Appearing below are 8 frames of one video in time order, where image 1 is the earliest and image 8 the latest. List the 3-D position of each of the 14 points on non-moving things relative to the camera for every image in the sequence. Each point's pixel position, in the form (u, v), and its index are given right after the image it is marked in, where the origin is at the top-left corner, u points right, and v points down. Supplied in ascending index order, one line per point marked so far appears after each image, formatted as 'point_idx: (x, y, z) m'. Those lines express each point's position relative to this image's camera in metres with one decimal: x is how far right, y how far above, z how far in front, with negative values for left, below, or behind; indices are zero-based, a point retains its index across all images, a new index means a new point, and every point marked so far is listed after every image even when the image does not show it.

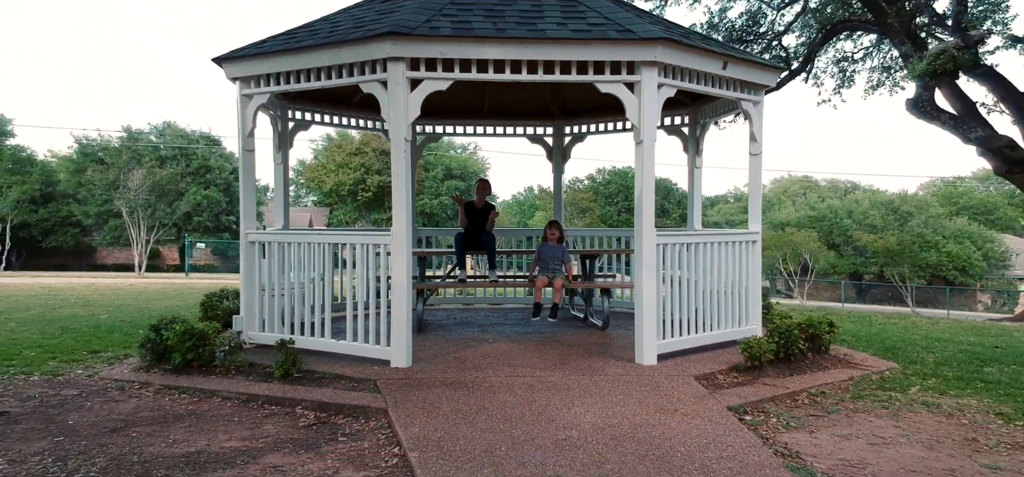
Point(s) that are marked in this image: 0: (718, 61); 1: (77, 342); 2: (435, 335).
0: (+1.9, +1.6, +6.4) m
1: (-4.7, -1.1, +7.6) m
2: (-0.8, -1.0, +7.5) m
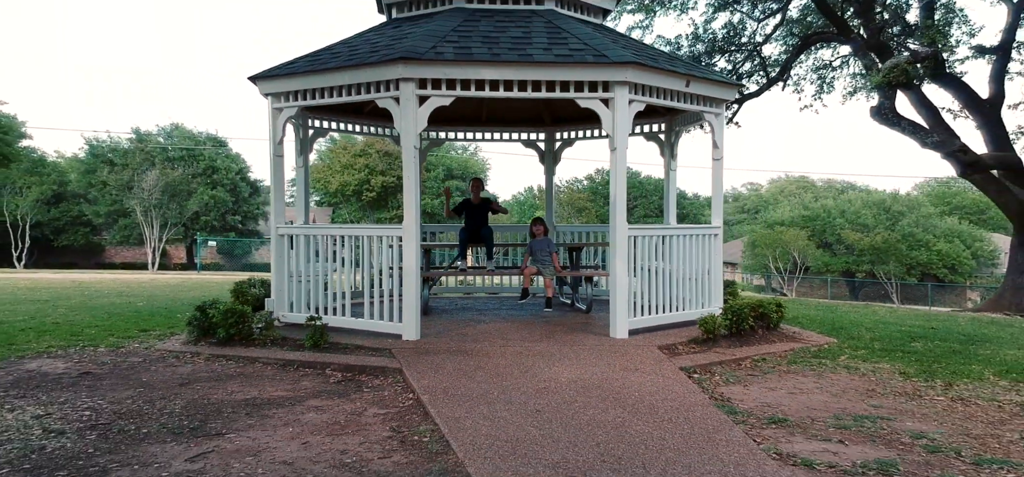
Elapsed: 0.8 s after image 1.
0: (+1.8, +1.7, +7.5) m
1: (-4.7, -1.0, +8.7) m
2: (-0.9, -1.0, +8.5) m
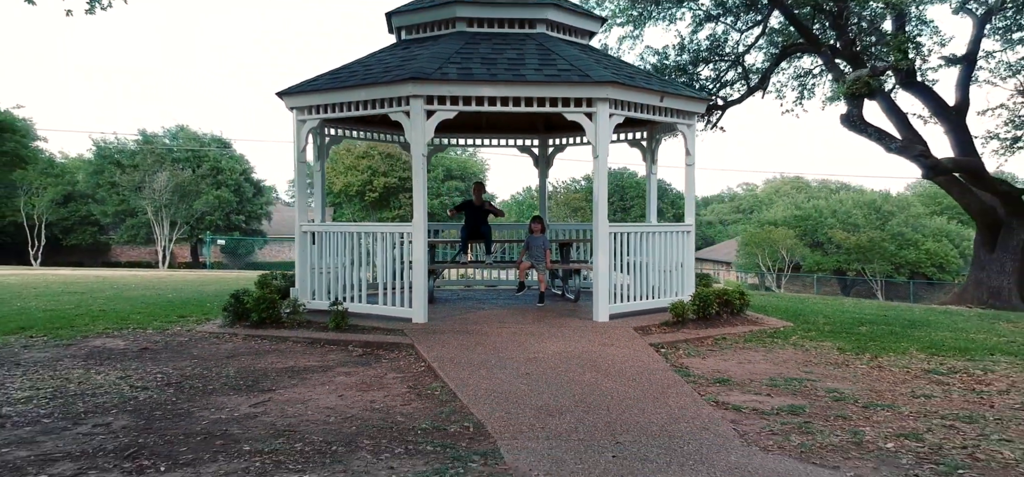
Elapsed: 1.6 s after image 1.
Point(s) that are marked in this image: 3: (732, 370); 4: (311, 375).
0: (+1.8, +1.7, +8.5) m
1: (-4.8, -1.0, +9.7) m
2: (-0.9, -0.9, +9.6) m
3: (+1.9, -1.1, +6.1) m
4: (-1.7, -1.2, +5.9) m
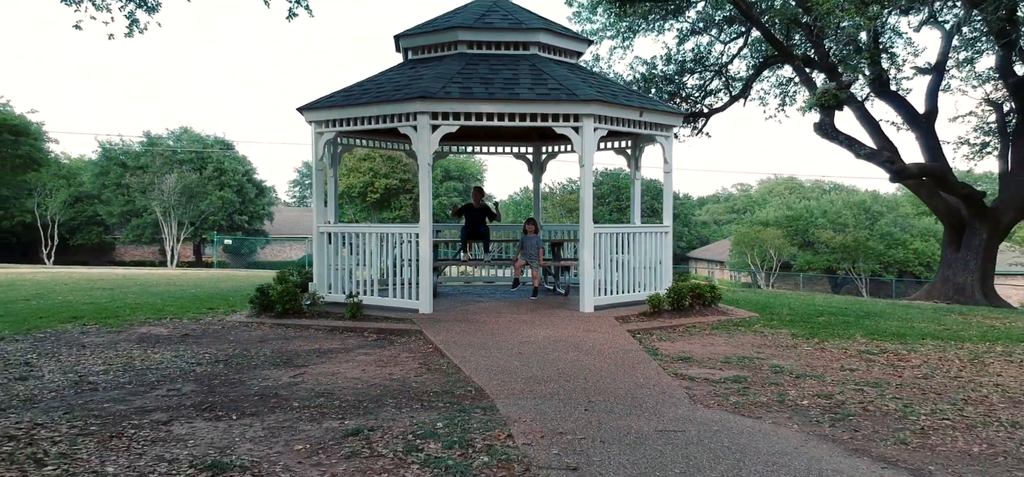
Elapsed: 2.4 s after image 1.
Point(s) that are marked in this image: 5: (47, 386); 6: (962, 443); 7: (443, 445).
0: (+1.7, +1.7, +9.6) m
1: (-4.8, -1.0, +10.7) m
2: (-1.0, -0.9, +10.6) m
3: (+1.9, -1.1, +7.2) m
4: (-1.7, -1.2, +7.0) m
5: (-3.6, -1.1, +5.5) m
6: (+2.6, -1.2, +4.1) m
7: (-0.4, -1.2, +4.0) m
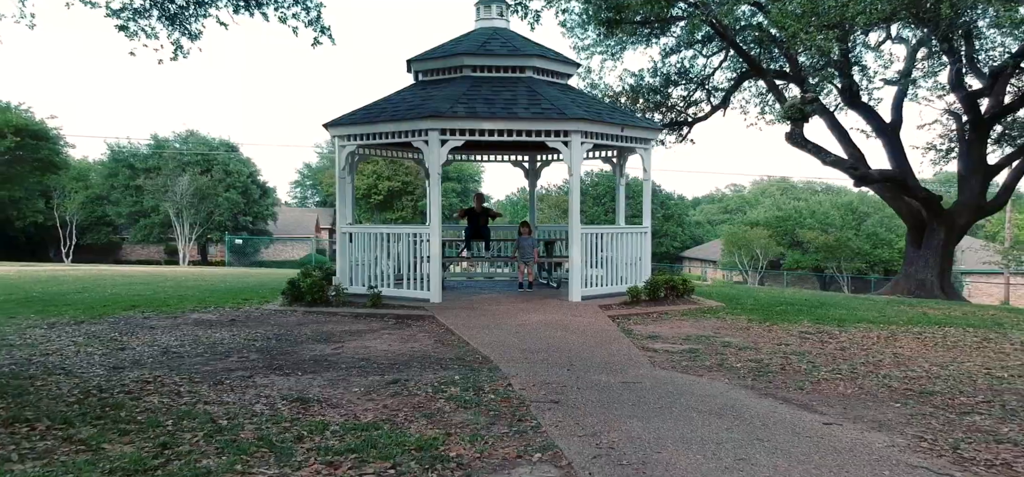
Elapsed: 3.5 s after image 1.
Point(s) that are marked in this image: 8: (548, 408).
0: (+1.7, +1.8, +11.0) m
1: (-4.9, -1.0, +12.1) m
2: (-1.0, -0.9, +12.0) m
3: (+1.9, -1.1, +8.6) m
4: (-1.8, -1.1, +8.4) m
5: (-3.6, -1.1, +6.9) m
6: (+2.6, -1.2, +5.6) m
7: (-0.4, -1.2, +5.4) m
8: (+0.2, -1.2, +4.9) m
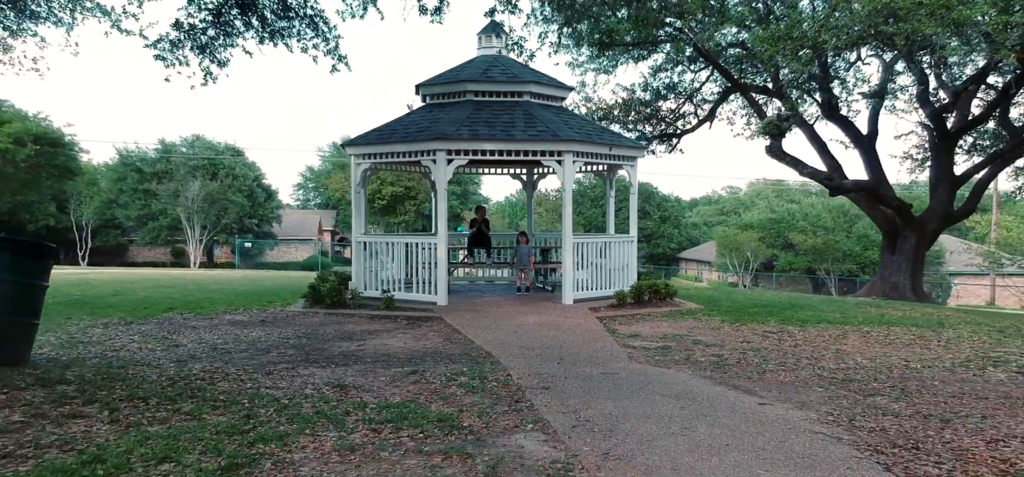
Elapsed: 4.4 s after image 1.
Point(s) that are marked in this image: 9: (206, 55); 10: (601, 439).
0: (+1.7, +1.6, +12.2) m
1: (-4.9, -1.1, +13.3) m
2: (-1.0, -1.1, +13.2) m
3: (+1.8, -1.3, +9.8) m
4: (-1.8, -1.3, +9.6) m
5: (-3.6, -1.3, +8.1) m
6: (+2.6, -1.3, +6.8) m
7: (-0.4, -1.3, +6.6) m
8: (+0.2, -1.3, +6.1) m
9: (-5.3, +3.2, +12.1) m
10: (+0.6, -1.4, +4.8) m
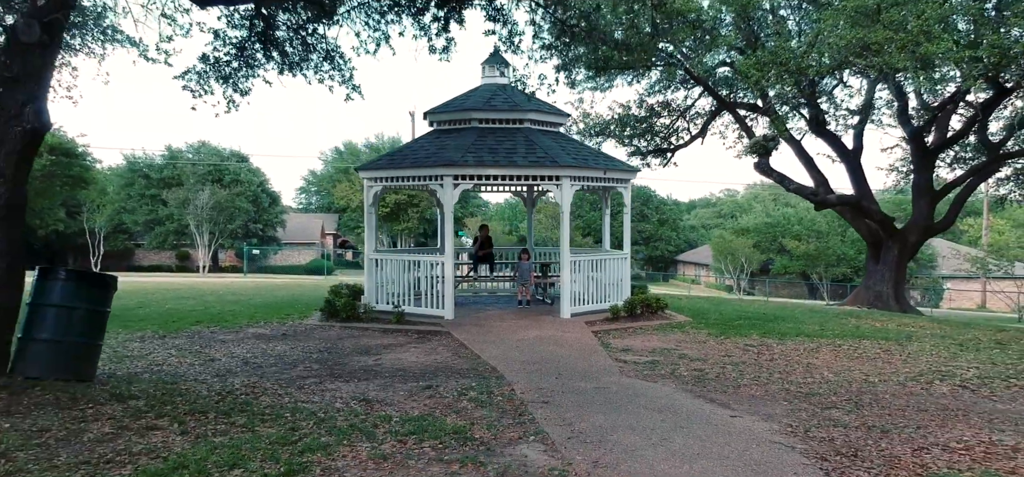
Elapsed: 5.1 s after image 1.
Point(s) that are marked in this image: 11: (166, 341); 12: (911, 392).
0: (+1.7, +1.3, +13.1) m
1: (-4.9, -1.4, +14.2) m
2: (-1.0, -1.4, +14.1) m
3: (+1.9, -1.6, +10.7) m
4: (-1.7, -1.6, +10.5) m
5: (-3.6, -1.6, +8.9) m
6: (+2.6, -1.7, +7.7) m
7: (-0.4, -1.6, +7.5) m
8: (+0.3, -1.7, +6.9) m
9: (-5.2, +2.8, +13.0) m
10: (+0.6, -1.7, +5.6) m
11: (-5.2, -1.6, +10.6) m
12: (+4.2, -1.6, +7.4) m
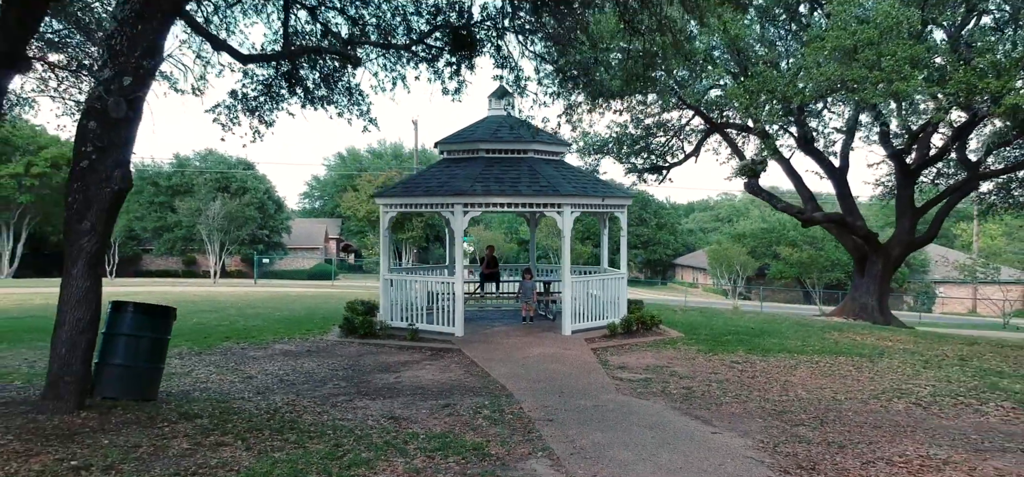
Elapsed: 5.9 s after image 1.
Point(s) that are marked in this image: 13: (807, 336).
0: (+1.8, +0.8, +14.1) m
1: (-4.8, -1.9, +15.2) m
2: (-0.9, -1.8, +15.1) m
3: (+2.0, -2.1, +11.7) m
4: (-1.6, -2.1, +11.5) m
5: (-3.5, -2.1, +10.0) m
6: (+2.7, -2.1, +8.7) m
7: (-0.3, -2.1, +8.5) m
8: (+0.4, -2.1, +8.0) m
9: (-5.1, +2.4, +14.0) m
10: (+0.8, -2.1, +6.7) m
11: (-5.1, -2.0, +11.6) m
12: (+4.3, -2.1, +8.4) m
13: (+6.2, -2.1, +14.8) m
